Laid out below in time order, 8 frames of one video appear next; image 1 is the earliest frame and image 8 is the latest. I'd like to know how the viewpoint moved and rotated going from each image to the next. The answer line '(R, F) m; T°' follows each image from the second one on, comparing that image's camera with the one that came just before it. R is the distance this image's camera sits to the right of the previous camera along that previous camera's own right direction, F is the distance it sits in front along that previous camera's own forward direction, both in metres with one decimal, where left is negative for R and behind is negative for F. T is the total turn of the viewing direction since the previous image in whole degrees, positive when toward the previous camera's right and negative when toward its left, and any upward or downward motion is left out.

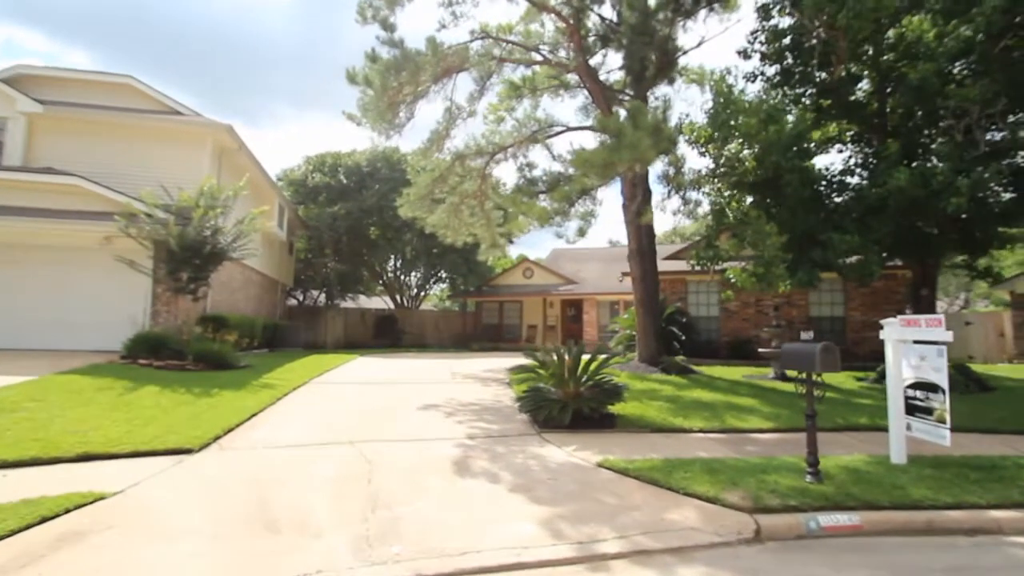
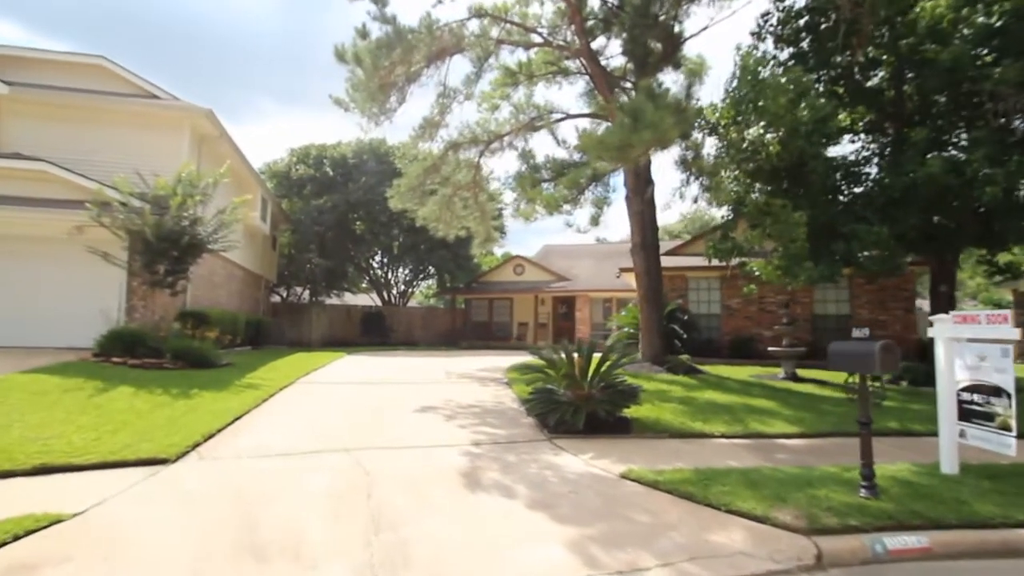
(-0.4, +0.7) m; +2°
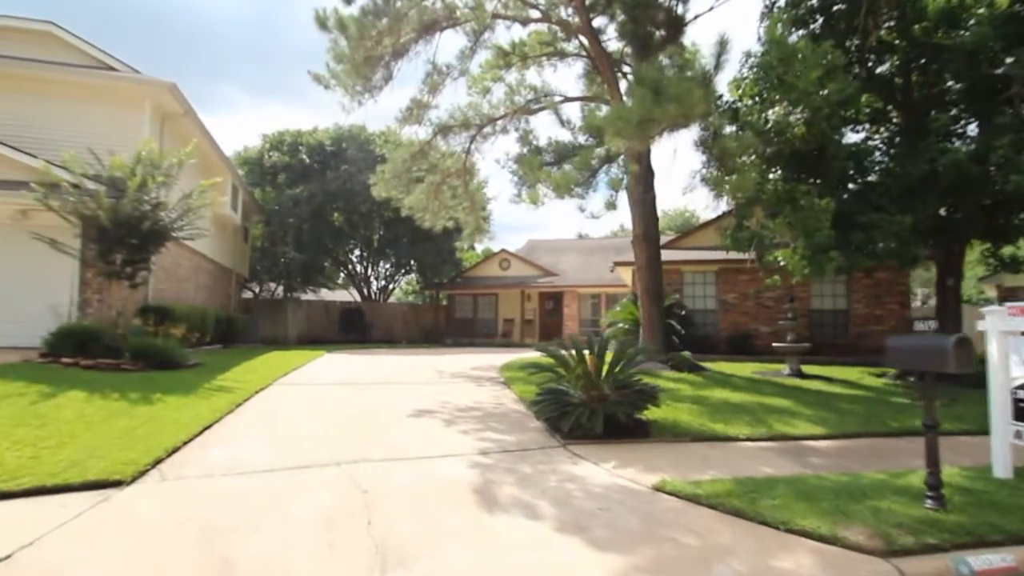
(-0.5, +0.7) m; +3°
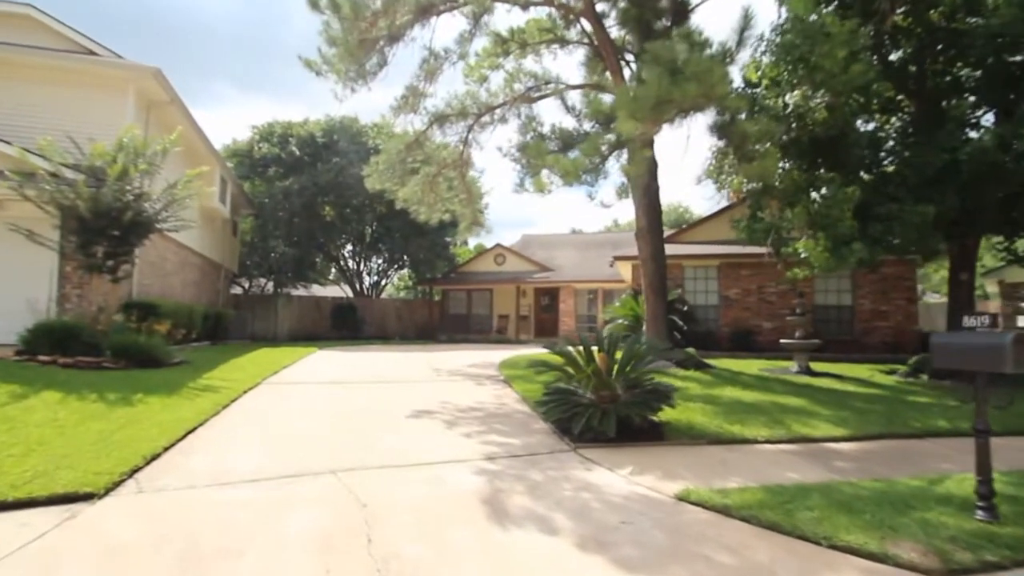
(-0.2, +0.4) m; +1°
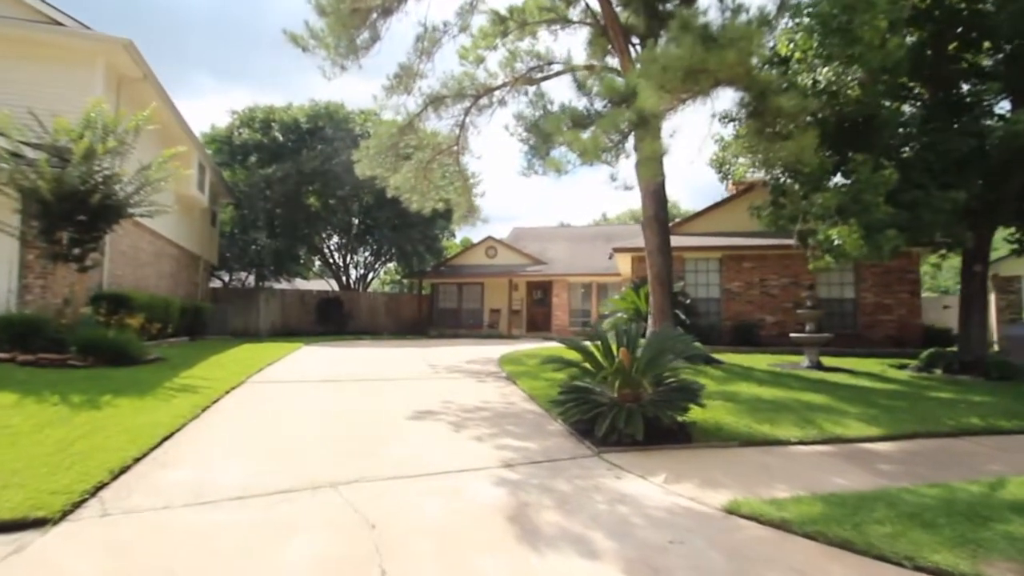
(-0.4, +0.6) m; +2°
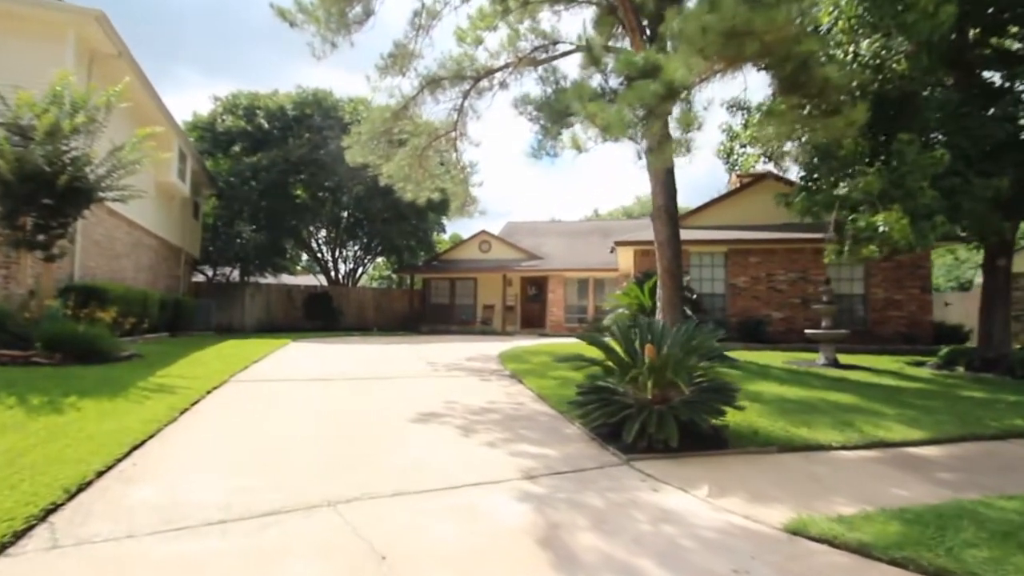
(-0.4, +0.6) m; +1°
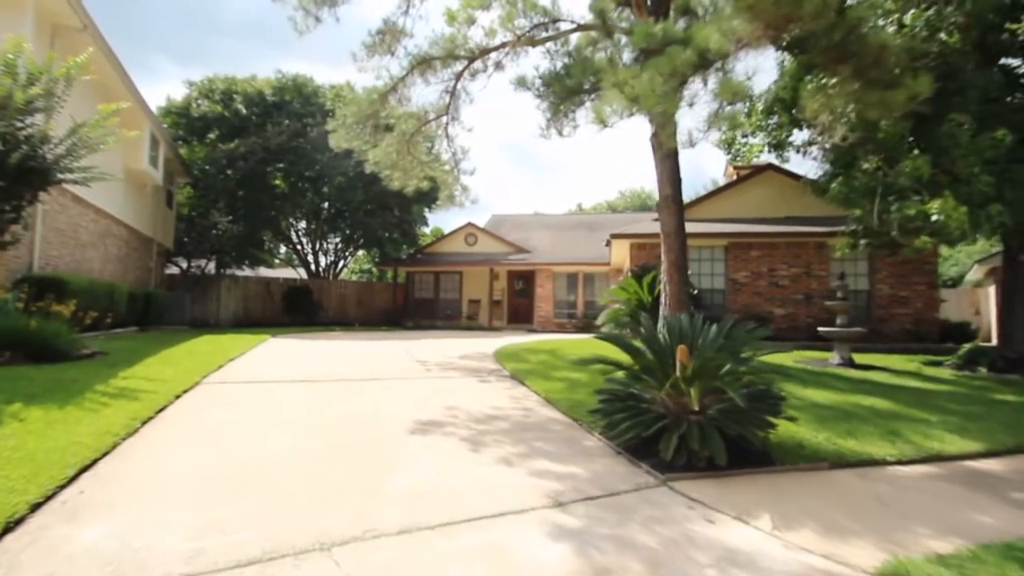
(-0.4, +0.8) m; +2°
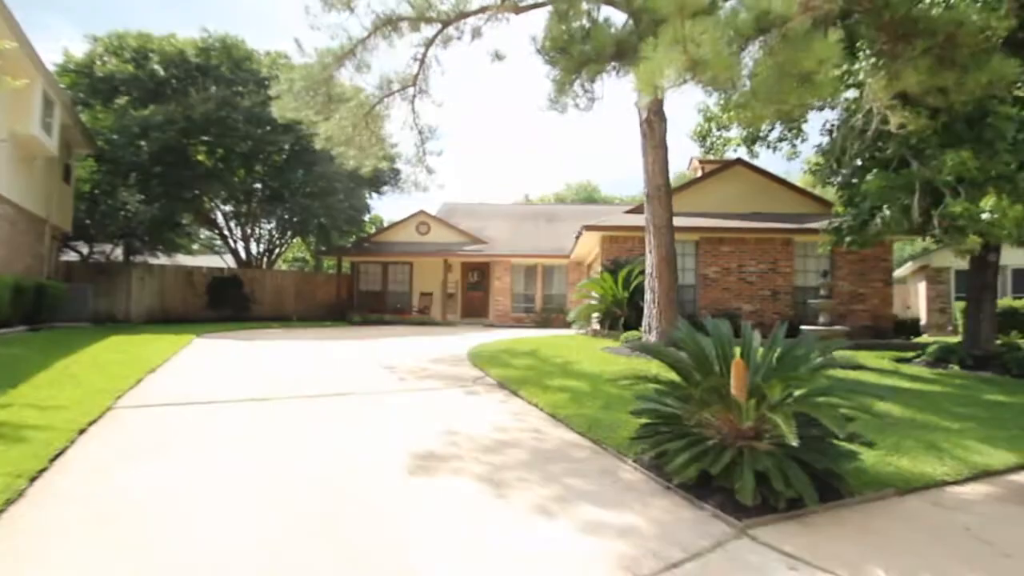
(-0.9, +1.1) m; +8°
